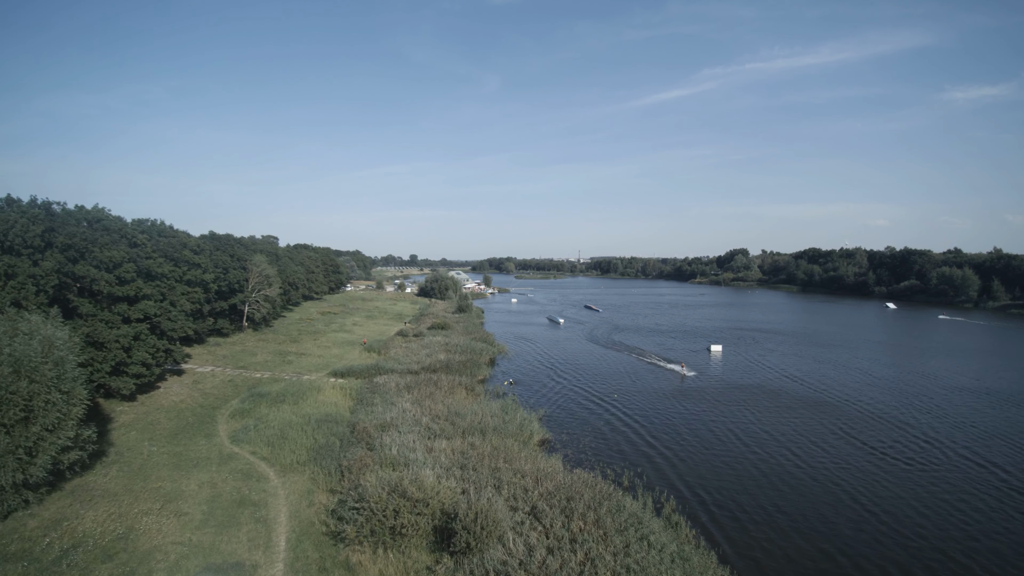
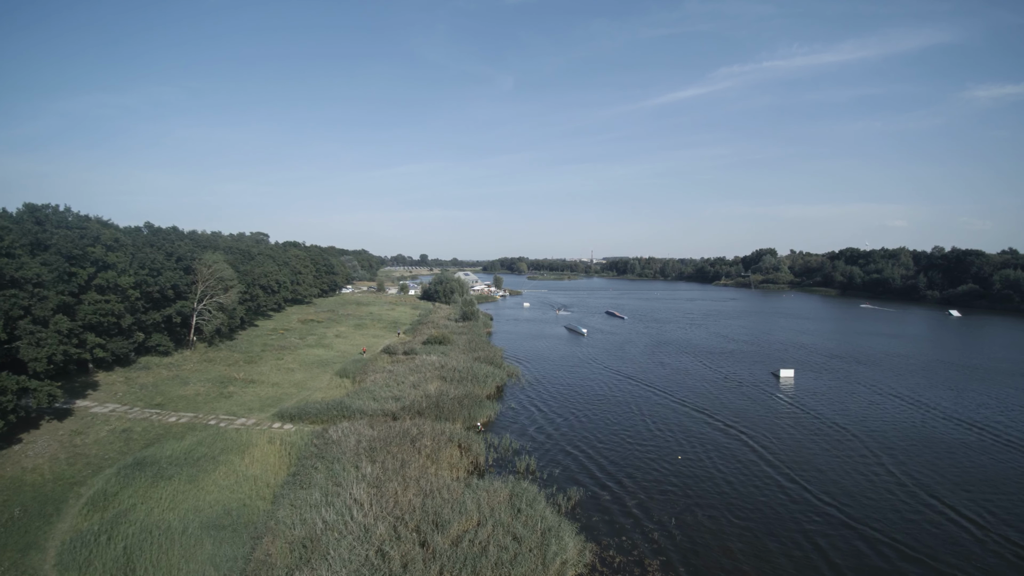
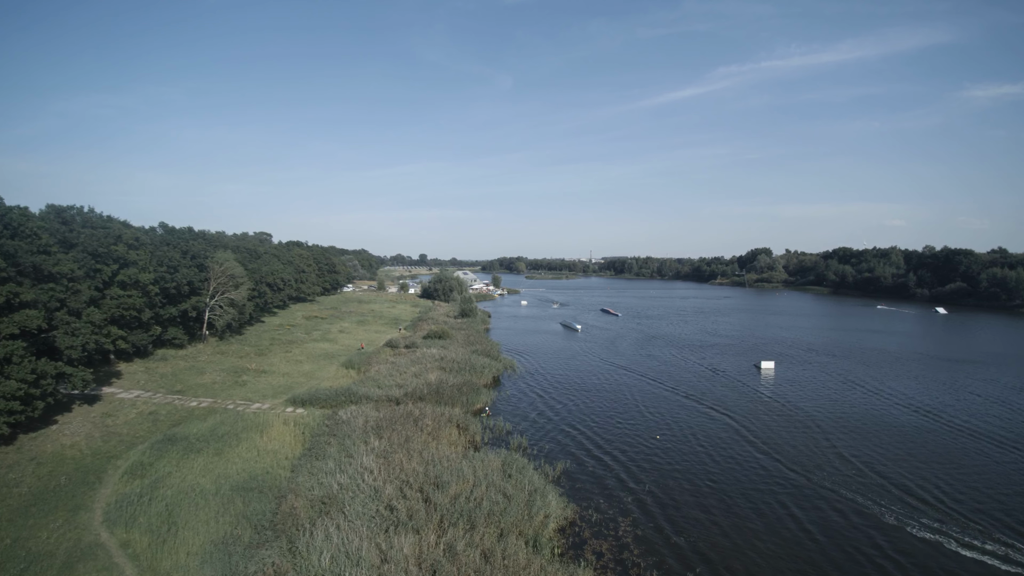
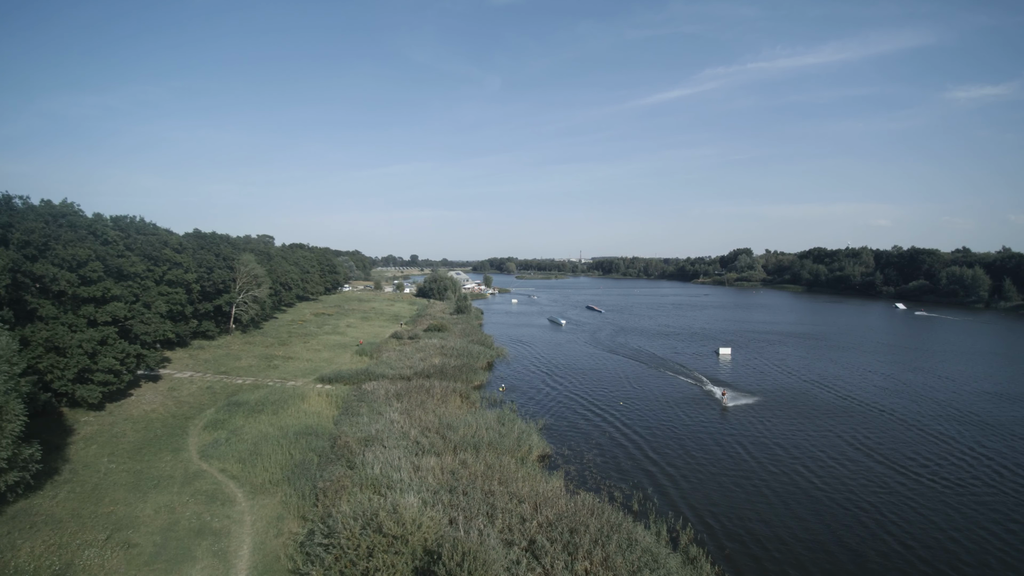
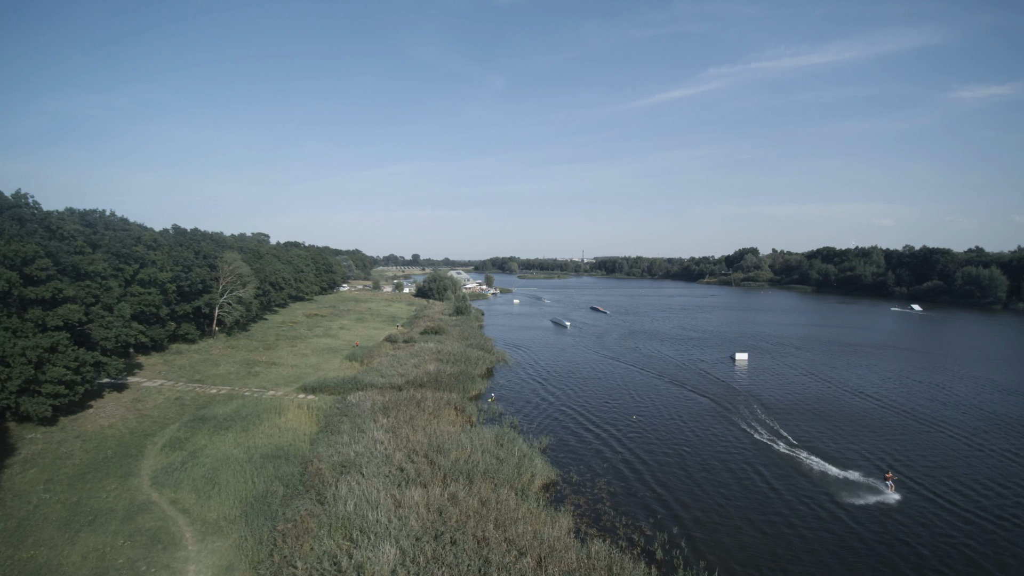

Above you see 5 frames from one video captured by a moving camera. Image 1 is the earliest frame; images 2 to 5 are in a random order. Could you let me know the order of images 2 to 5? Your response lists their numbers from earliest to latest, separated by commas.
4, 5, 3, 2
